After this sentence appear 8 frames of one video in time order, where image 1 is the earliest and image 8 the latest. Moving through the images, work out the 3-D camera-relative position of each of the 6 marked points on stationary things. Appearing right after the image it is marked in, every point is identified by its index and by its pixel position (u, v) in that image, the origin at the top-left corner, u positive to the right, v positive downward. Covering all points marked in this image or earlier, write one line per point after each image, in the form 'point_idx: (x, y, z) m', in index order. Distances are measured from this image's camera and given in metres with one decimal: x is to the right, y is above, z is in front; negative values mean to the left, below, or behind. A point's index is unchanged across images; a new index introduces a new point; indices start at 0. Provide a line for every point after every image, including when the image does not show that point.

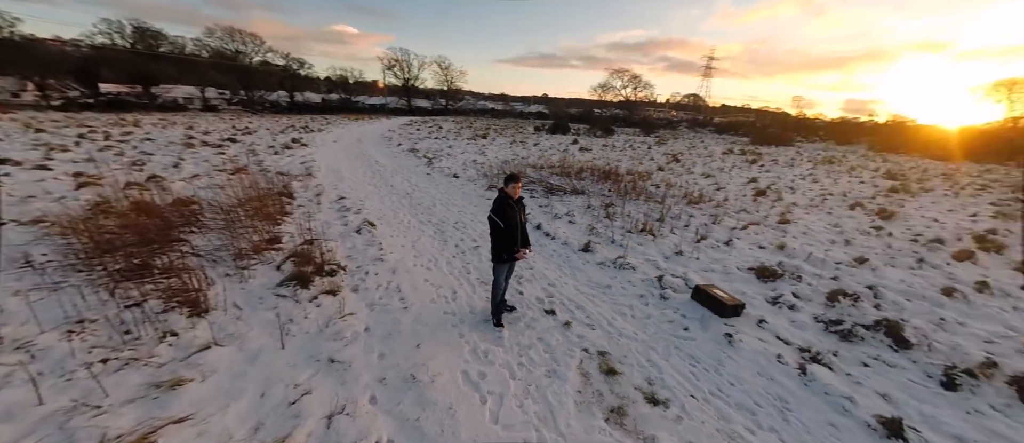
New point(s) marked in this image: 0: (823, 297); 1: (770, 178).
0: (+2.6, -0.6, +3.5) m
1: (+5.6, +1.0, +8.6) m
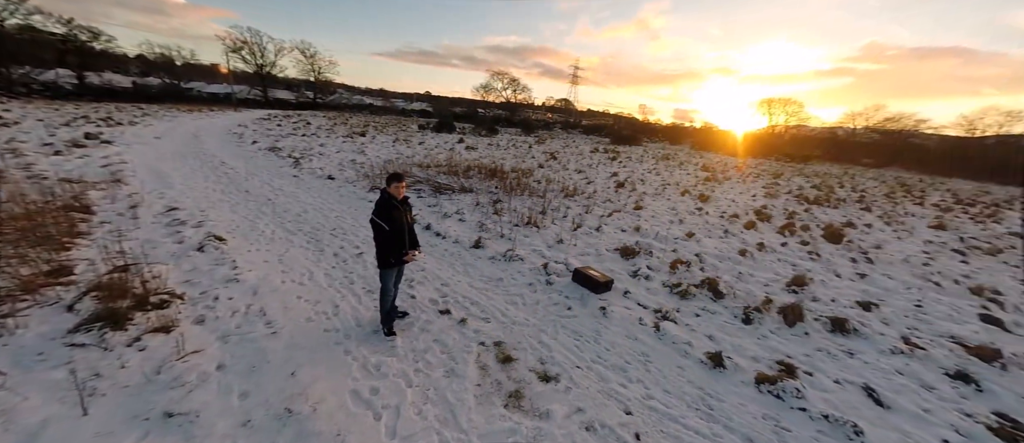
0: (+1.6, -0.4, +4.1) m
1: (+3.0, +1.2, +9.8) m
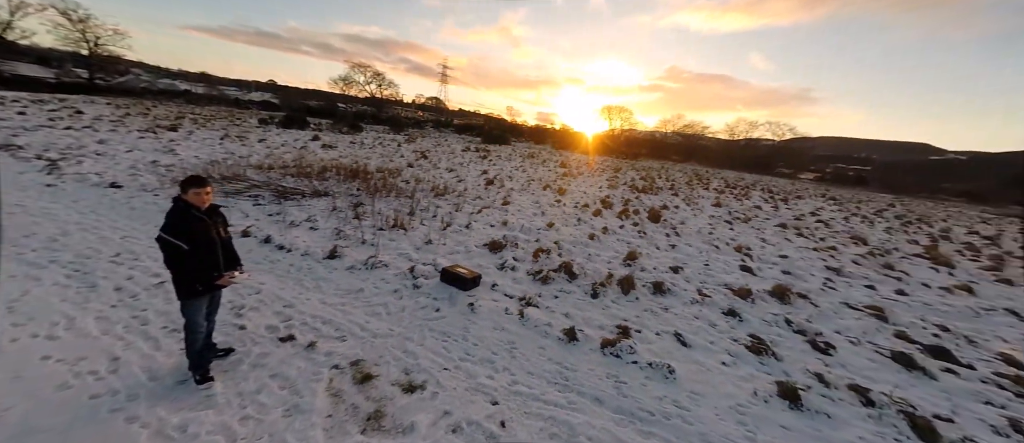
0: (+0.2, -0.4, +4.4) m
1: (-0.3, +1.3, +10.2) m
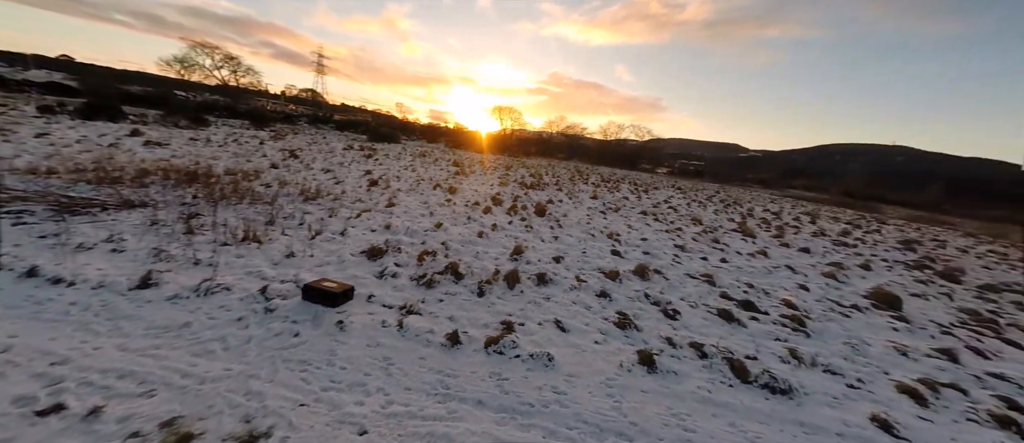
0: (-1.0, -0.4, +4.2) m
1: (-3.2, +1.2, +9.7) m
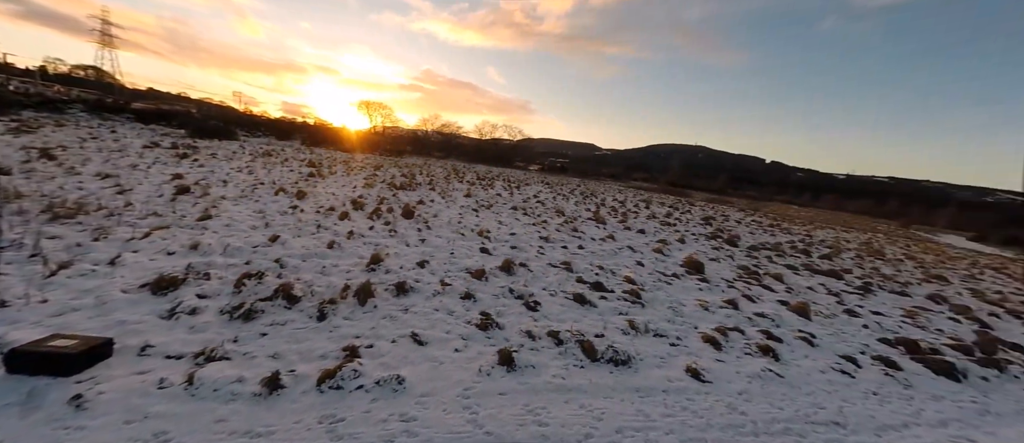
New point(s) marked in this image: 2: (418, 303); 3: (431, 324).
0: (-2.4, -0.6, +3.5) m
1: (-6.3, +1.0, +8.0) m
2: (-1.1, -0.9, +4.5) m
3: (-0.8, -1.1, +4.1) m
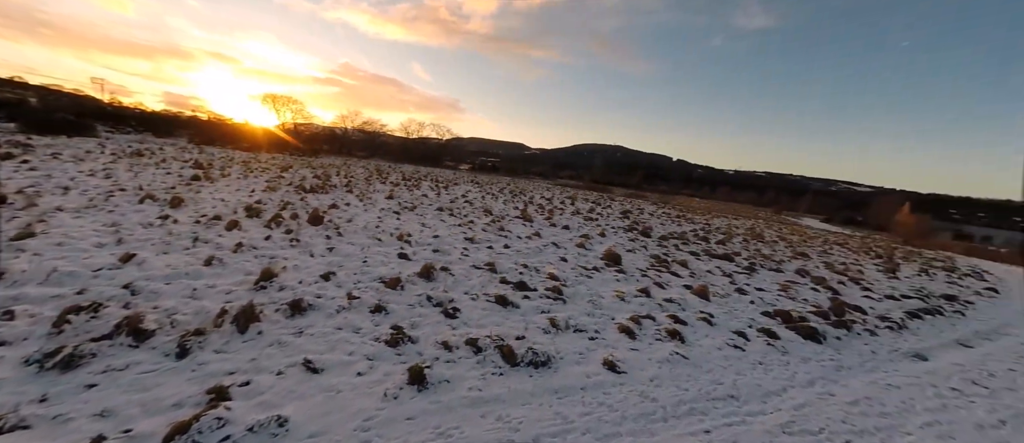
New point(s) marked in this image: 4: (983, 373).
0: (-3.1, -0.7, +2.8) m
1: (-7.8, +0.7, +6.5) m
2: (-2.0, -1.0, +4.1) m
3: (-1.7, -1.1, +3.7) m
4: (+7.6, -2.1, +6.6) m
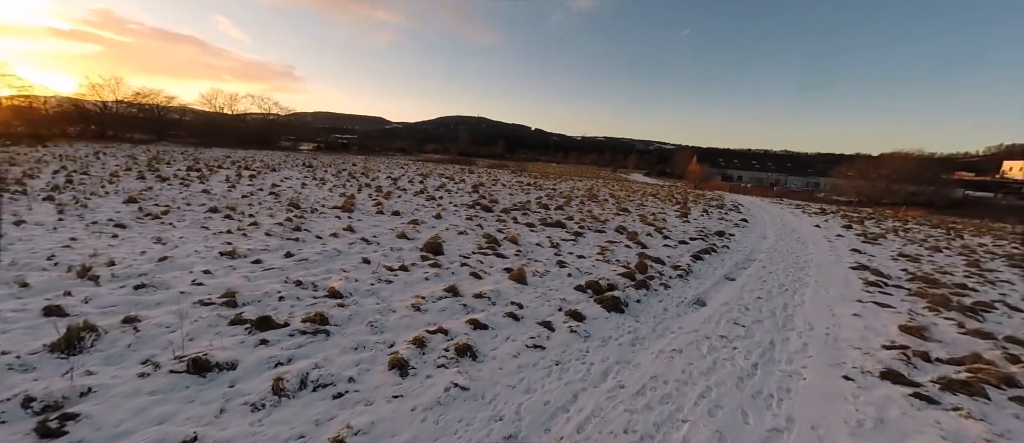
0: (-5.0, -1.5, -0.2) m
1: (-10.7, -0.3, +1.7) m
2: (-4.3, -1.6, +1.4) m
3: (-3.8, -1.7, +1.2) m
4: (+4.0, -1.5, +7.0) m
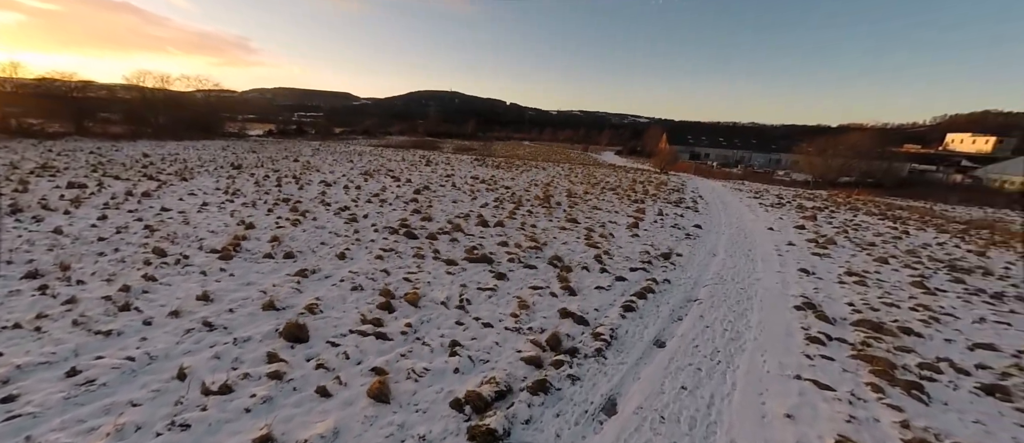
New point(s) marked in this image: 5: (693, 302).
0: (-6.4, -3.5, -2.0) m
1: (-12.3, -2.4, -0.6) m
2: (-5.8, -3.5, -0.4) m
3: (-5.4, -3.6, -0.6) m
4: (+2.1, -2.8, +5.6) m
5: (+4.6, -2.0, +9.9) m
